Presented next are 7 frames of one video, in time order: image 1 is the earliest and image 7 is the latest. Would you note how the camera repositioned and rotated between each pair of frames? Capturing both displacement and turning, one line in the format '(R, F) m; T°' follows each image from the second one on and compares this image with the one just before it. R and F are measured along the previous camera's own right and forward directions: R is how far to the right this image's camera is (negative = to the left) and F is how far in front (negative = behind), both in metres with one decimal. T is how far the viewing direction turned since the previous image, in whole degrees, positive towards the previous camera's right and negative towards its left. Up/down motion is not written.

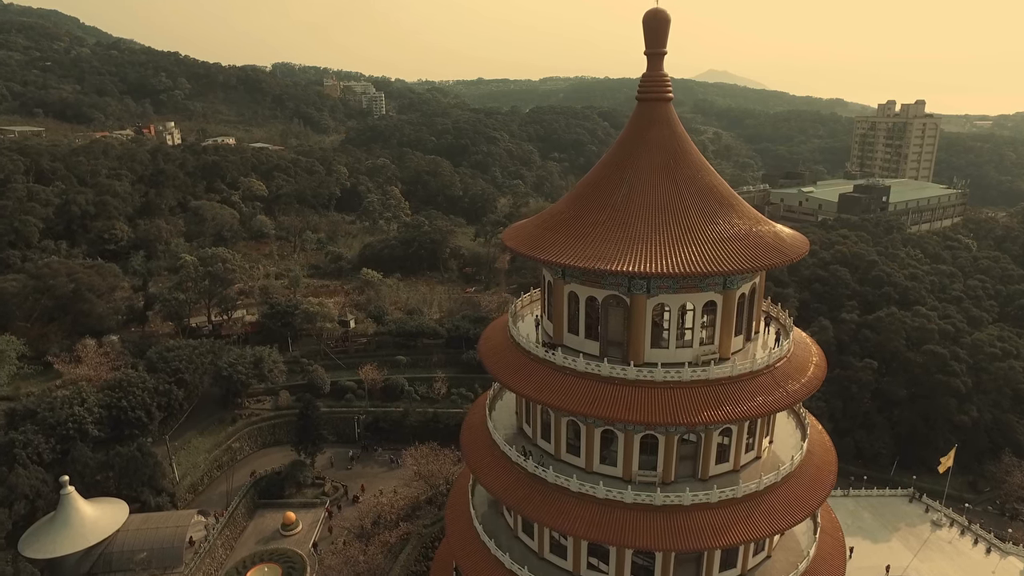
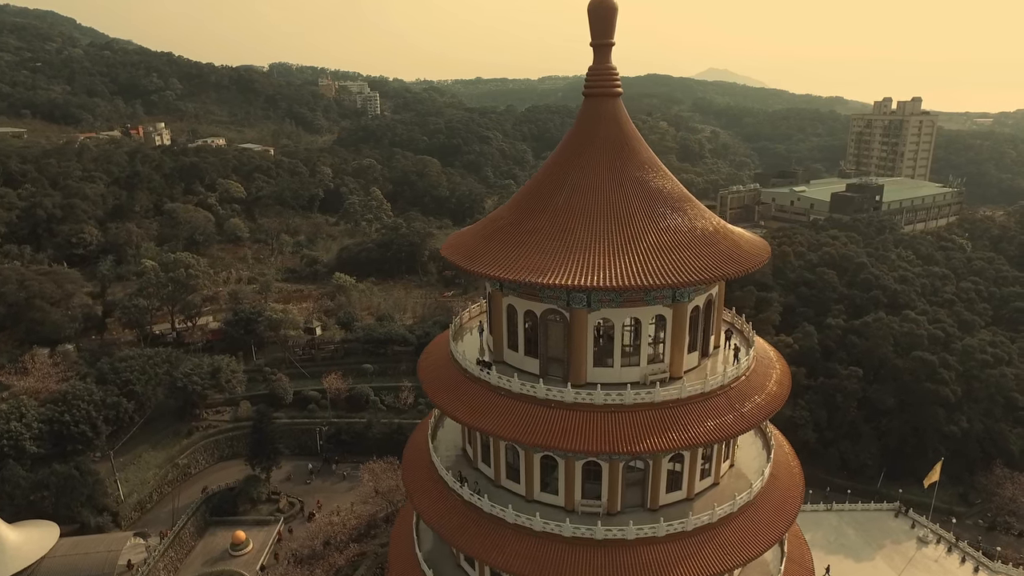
(+1.9, +1.5) m; 0°
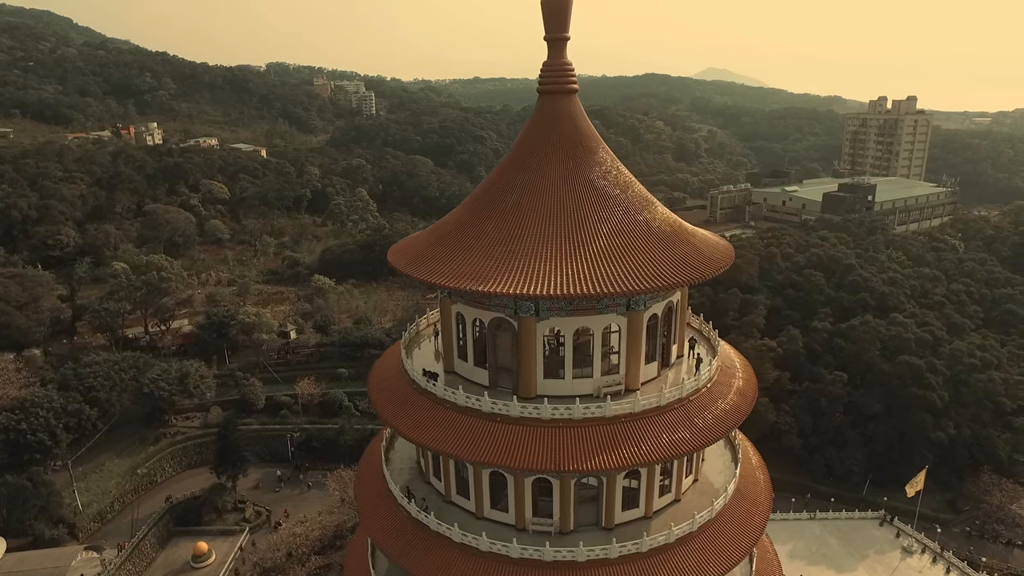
(+1.4, +0.8) m; 0°
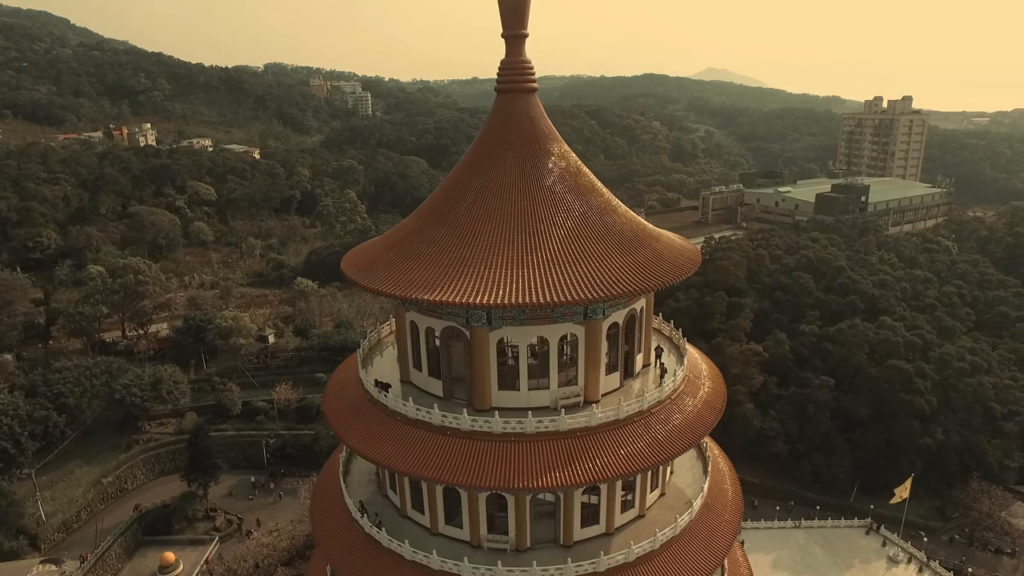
(+1.1, +0.6) m; 0°
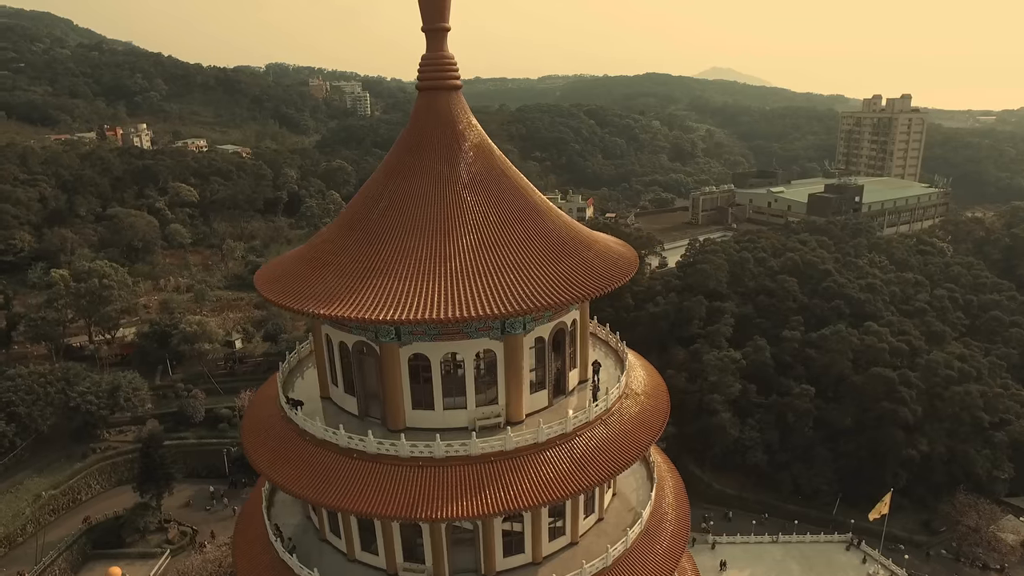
(+2.0, +1.1) m; -1°
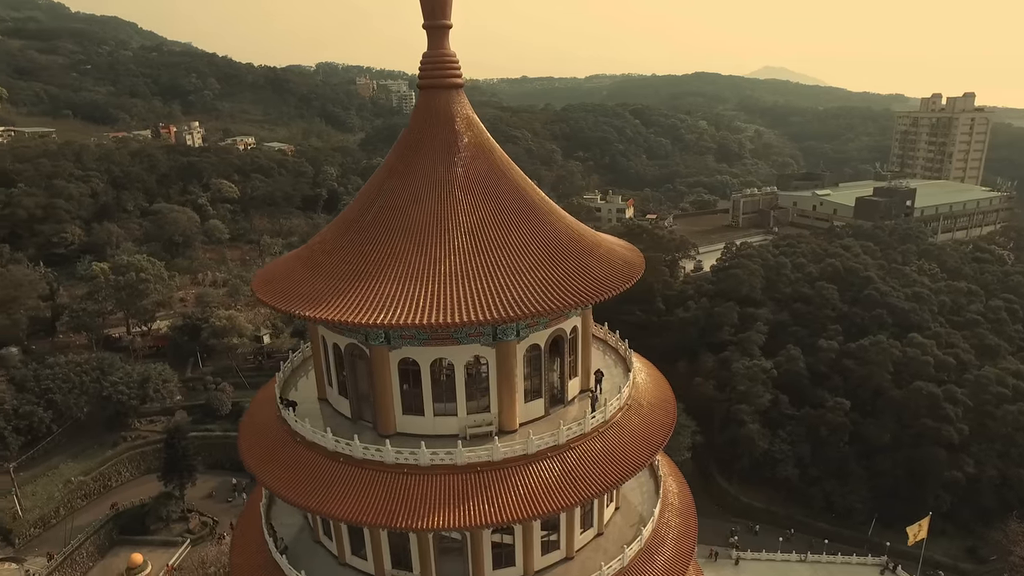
(+1.1, +0.5) m; -4°
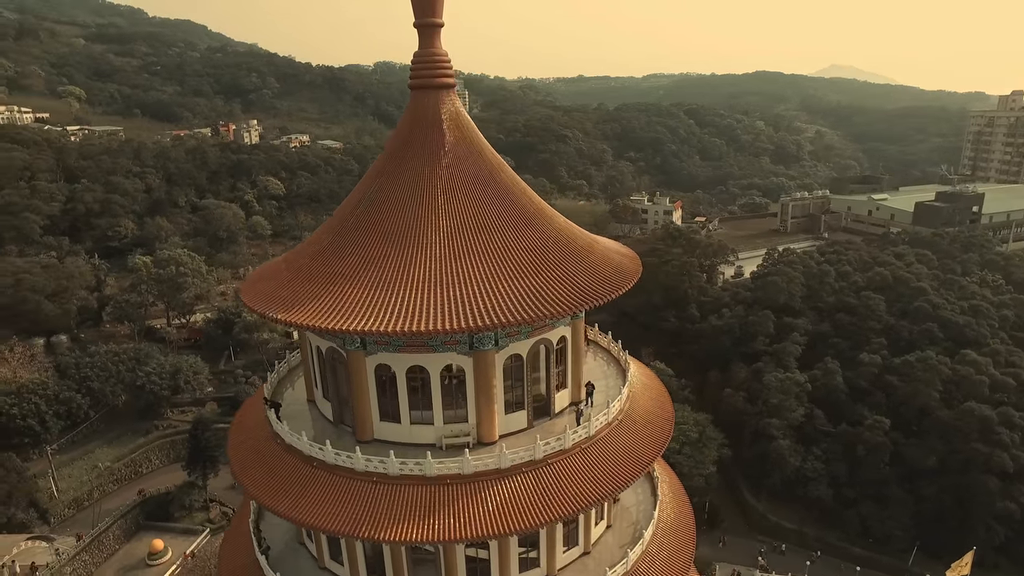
(+1.5, +0.6) m; -5°
